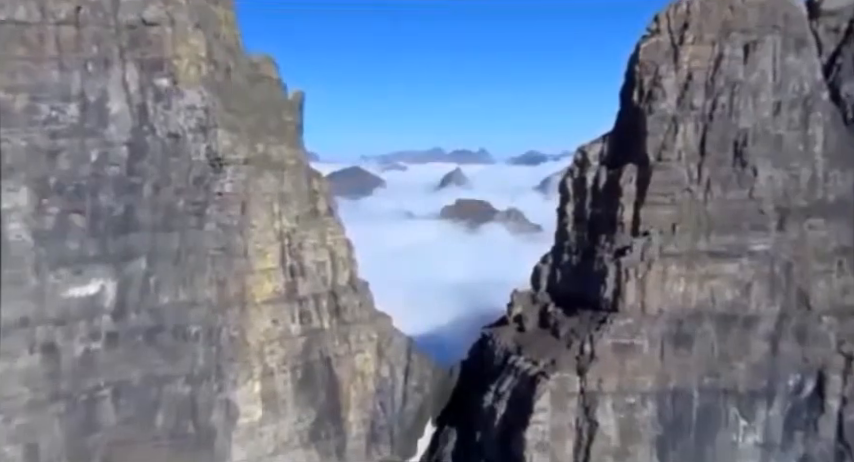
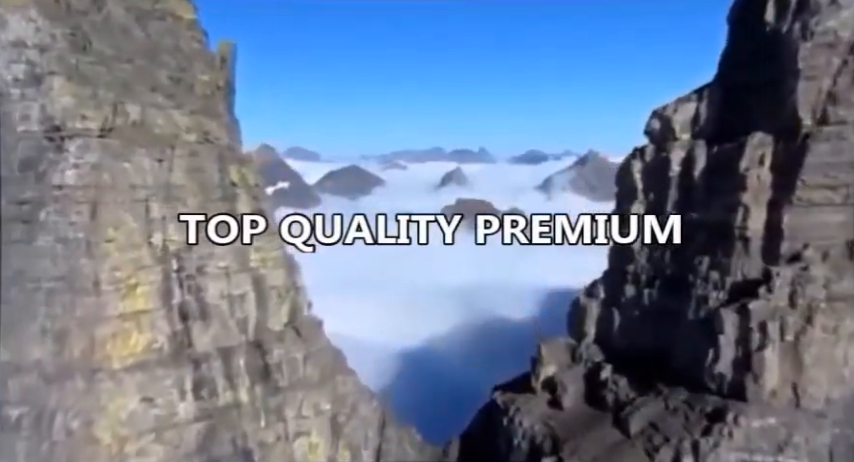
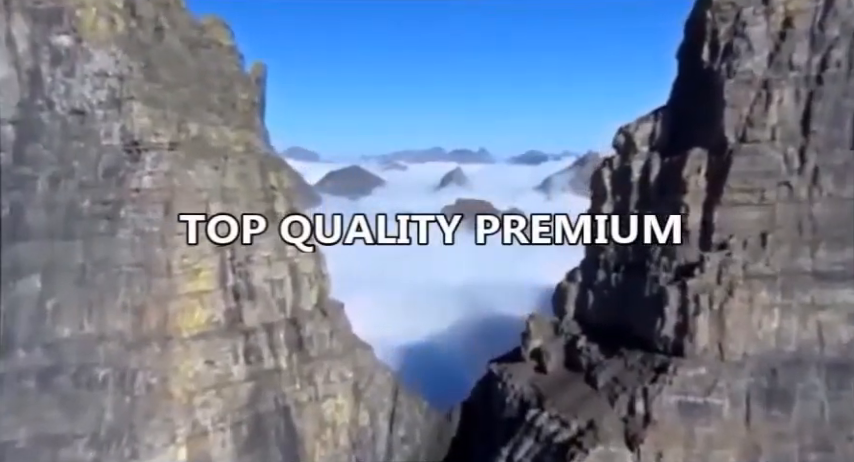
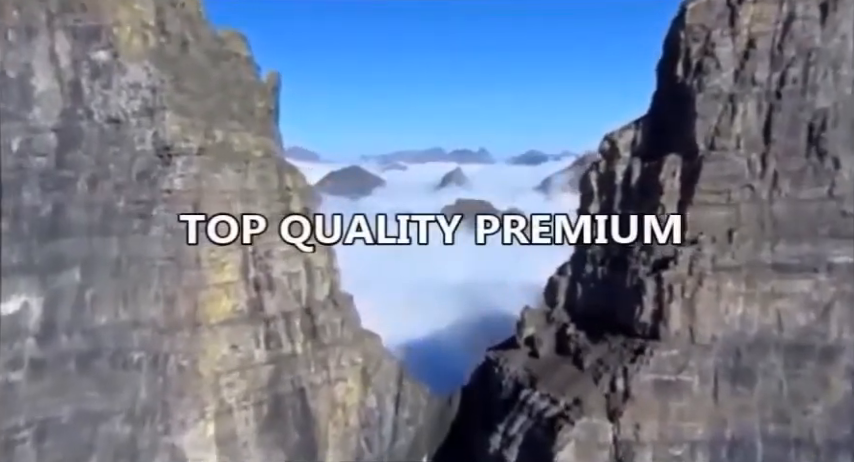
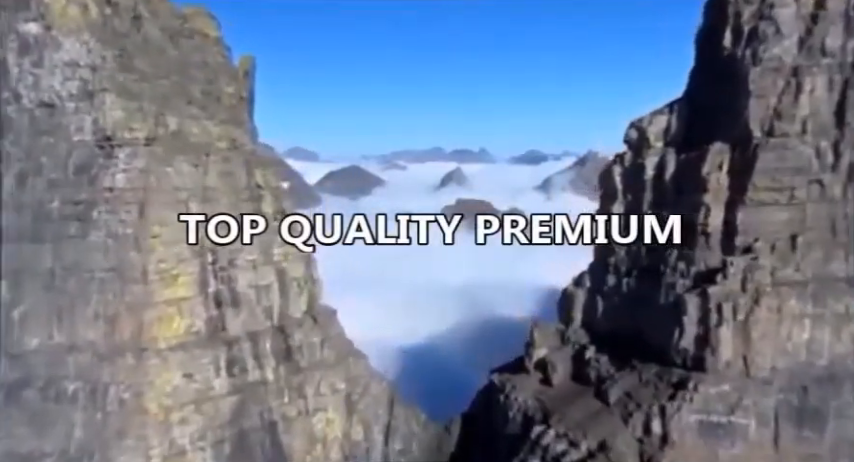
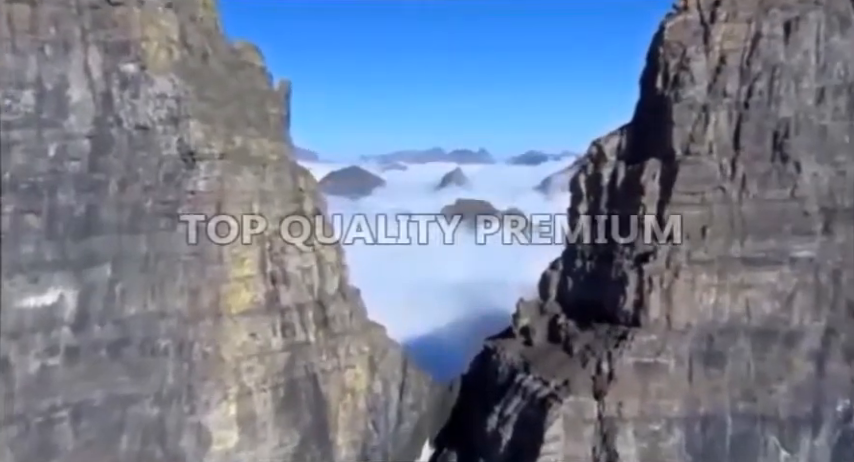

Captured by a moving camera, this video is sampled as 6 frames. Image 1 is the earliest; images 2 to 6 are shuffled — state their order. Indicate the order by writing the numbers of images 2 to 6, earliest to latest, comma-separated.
6, 4, 3, 5, 2
